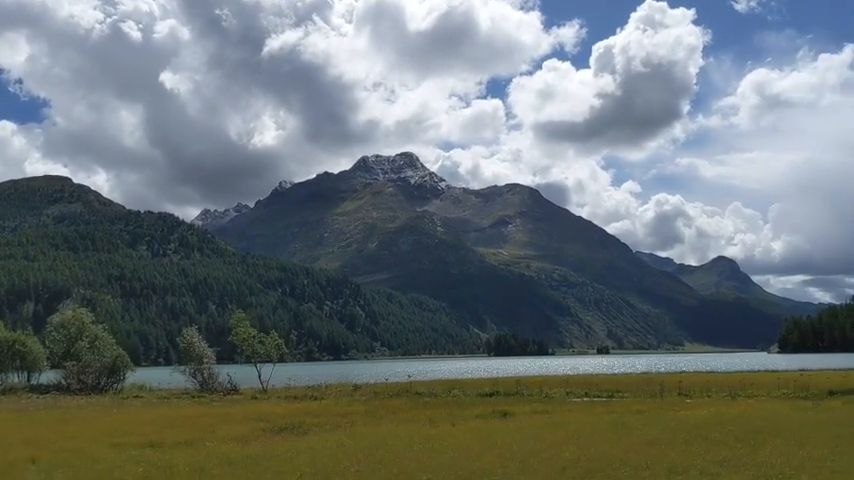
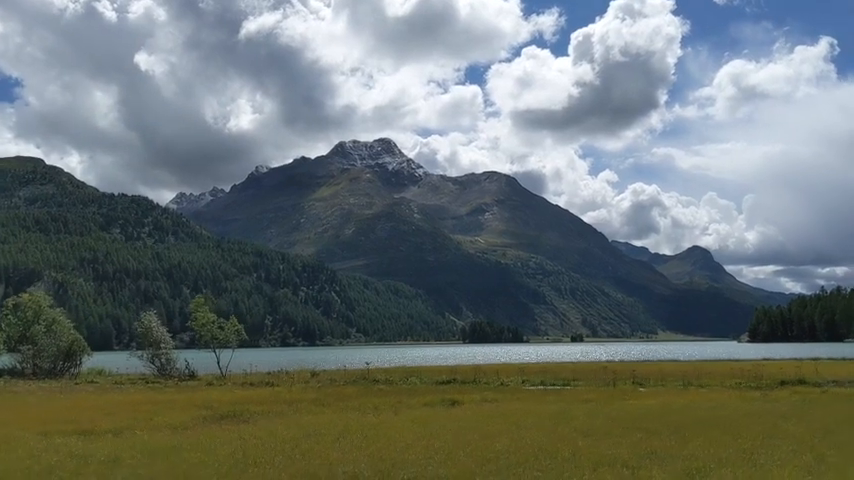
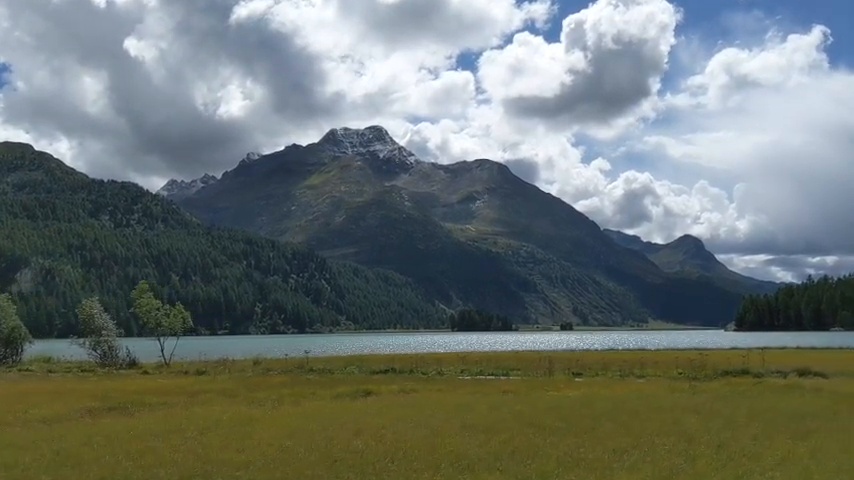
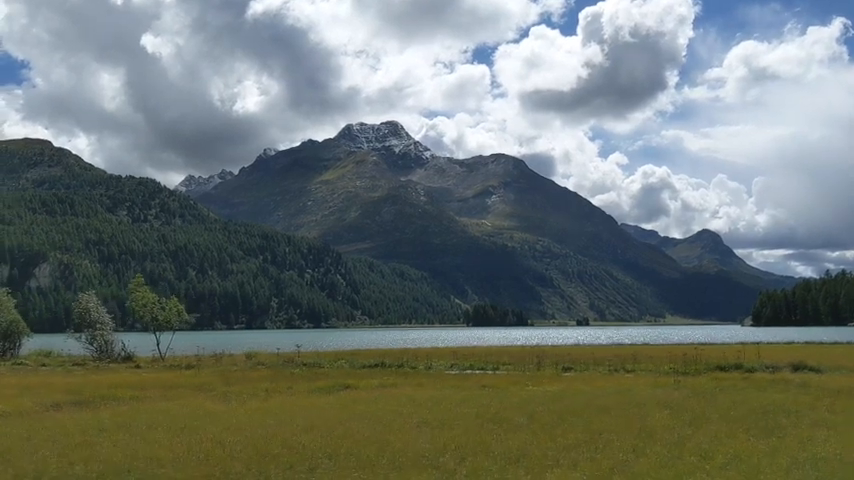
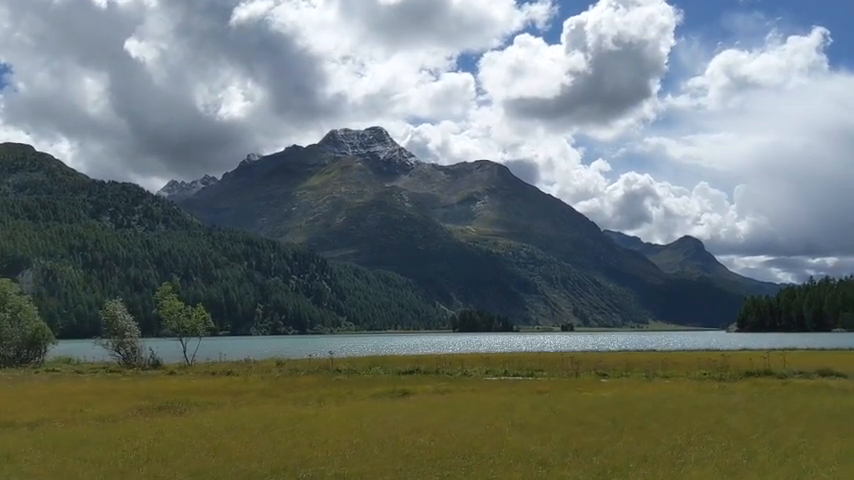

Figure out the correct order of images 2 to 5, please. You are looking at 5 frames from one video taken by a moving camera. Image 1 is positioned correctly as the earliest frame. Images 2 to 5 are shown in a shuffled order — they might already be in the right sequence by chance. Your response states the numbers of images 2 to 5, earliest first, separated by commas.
2, 5, 3, 4
